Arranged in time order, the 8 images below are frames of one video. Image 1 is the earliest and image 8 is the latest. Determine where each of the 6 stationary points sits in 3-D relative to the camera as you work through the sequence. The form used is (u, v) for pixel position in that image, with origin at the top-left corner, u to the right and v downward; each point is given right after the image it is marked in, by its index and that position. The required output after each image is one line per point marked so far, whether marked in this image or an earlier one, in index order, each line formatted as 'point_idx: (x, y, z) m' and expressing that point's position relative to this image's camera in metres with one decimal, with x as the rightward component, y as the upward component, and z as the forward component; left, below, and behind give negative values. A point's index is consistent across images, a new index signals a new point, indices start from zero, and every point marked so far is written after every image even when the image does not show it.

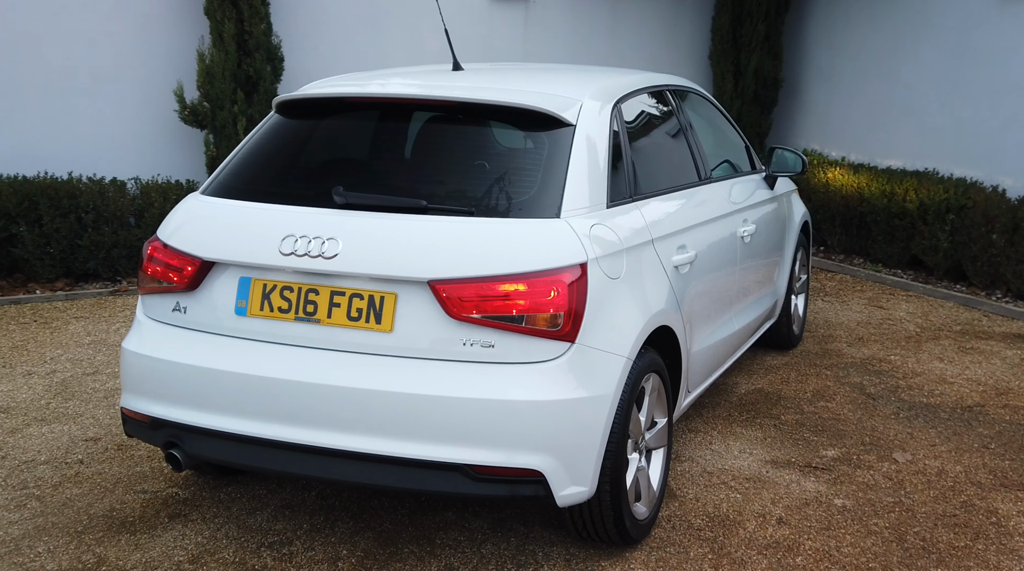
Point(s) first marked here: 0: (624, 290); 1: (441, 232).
0: (+0.3, 0.0, +3.1) m
1: (-0.2, +0.2, +2.9) m
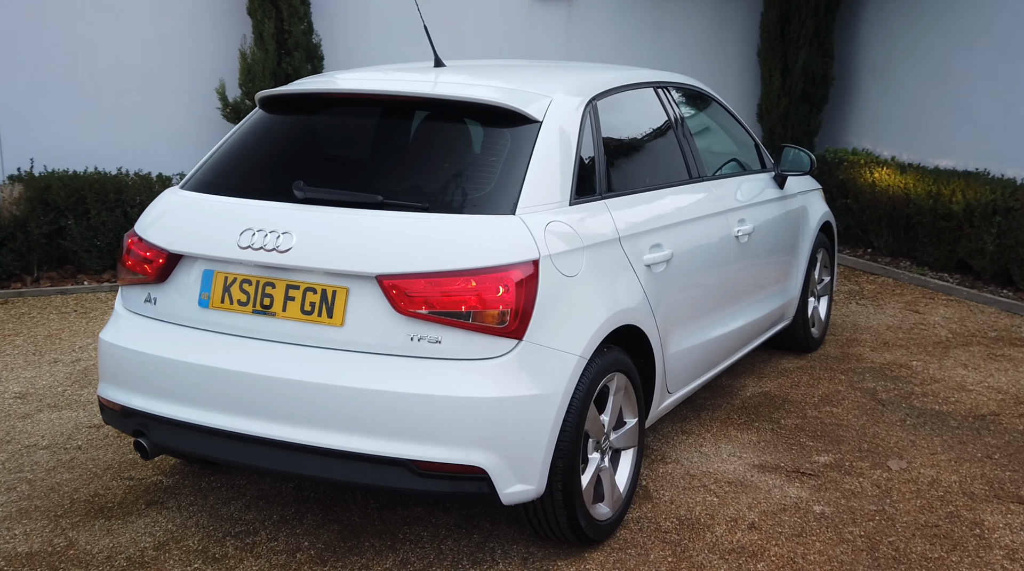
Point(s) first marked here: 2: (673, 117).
0: (+0.2, 0.0, +3.1) m
1: (-0.4, +0.2, +2.9) m
2: (+0.7, +0.8, +4.2) m
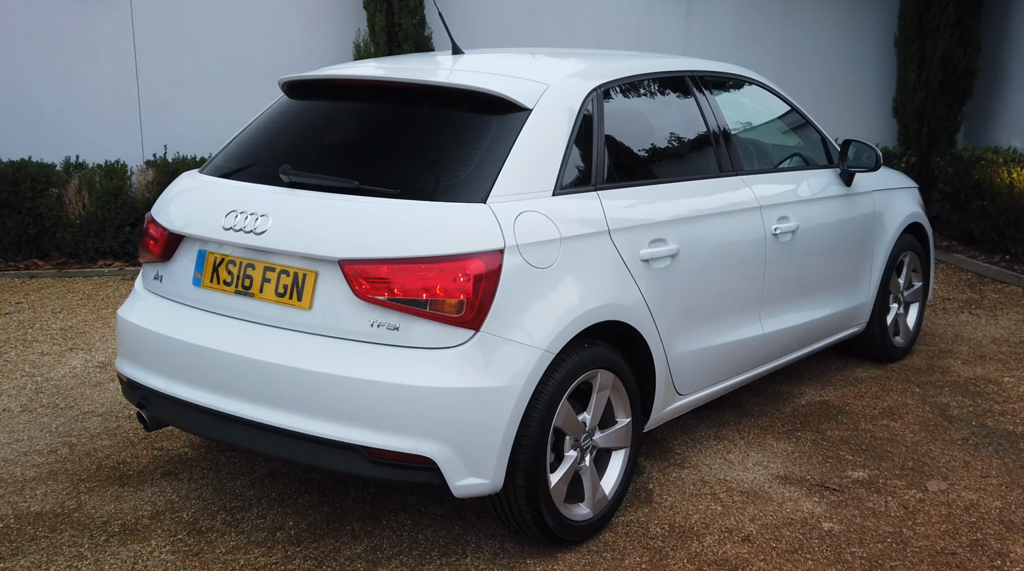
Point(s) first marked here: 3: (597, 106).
0: (+0.1, 0.0, +3.0) m
1: (-0.5, +0.2, +2.9) m
2: (+0.8, +0.8, +4.1) m
3: (+0.3, +0.7, +3.5) m
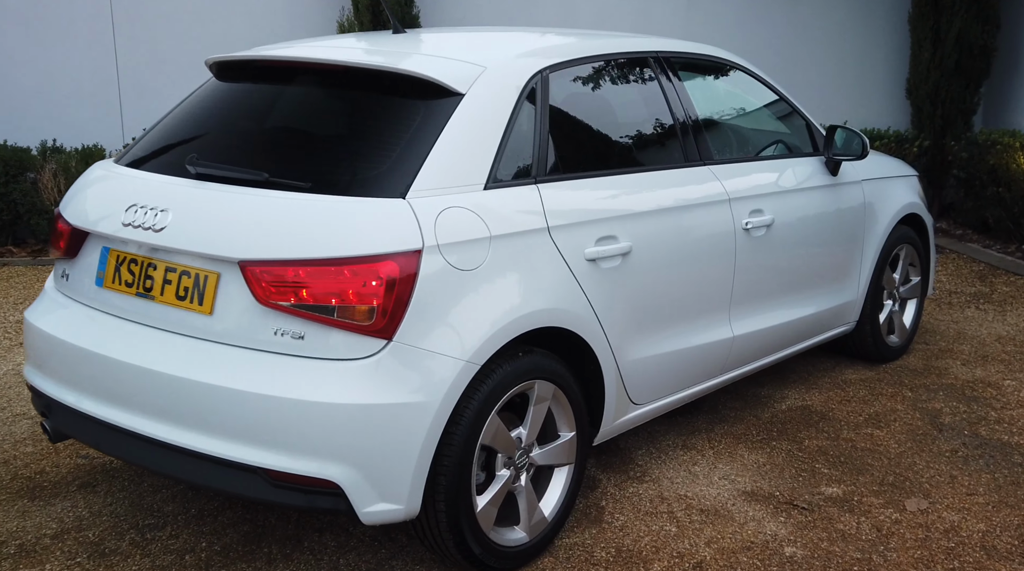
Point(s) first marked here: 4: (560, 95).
0: (-0.1, 0.0, +2.7) m
1: (-0.7, +0.2, +2.6) m
2: (+0.6, +0.8, +3.8) m
3: (+0.1, +0.7, +3.2) m
4: (+0.2, +0.7, +3.3) m
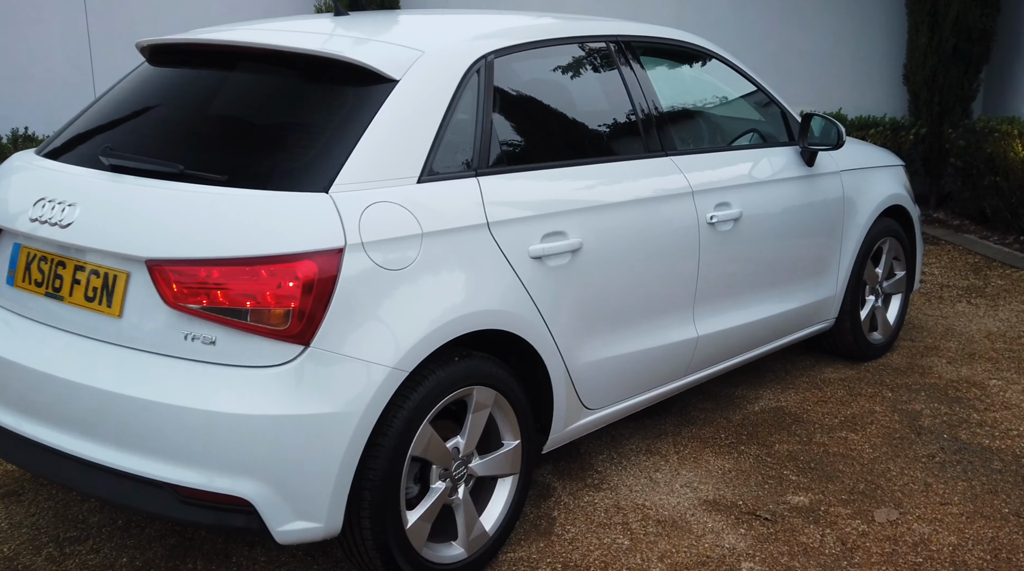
0: (-0.3, 0.0, +2.5) m
1: (-0.9, +0.2, +2.5) m
2: (+0.5, +0.8, +3.6) m
3: (-0.1, +0.7, +3.0) m
4: (0.0, +0.7, +3.1) m
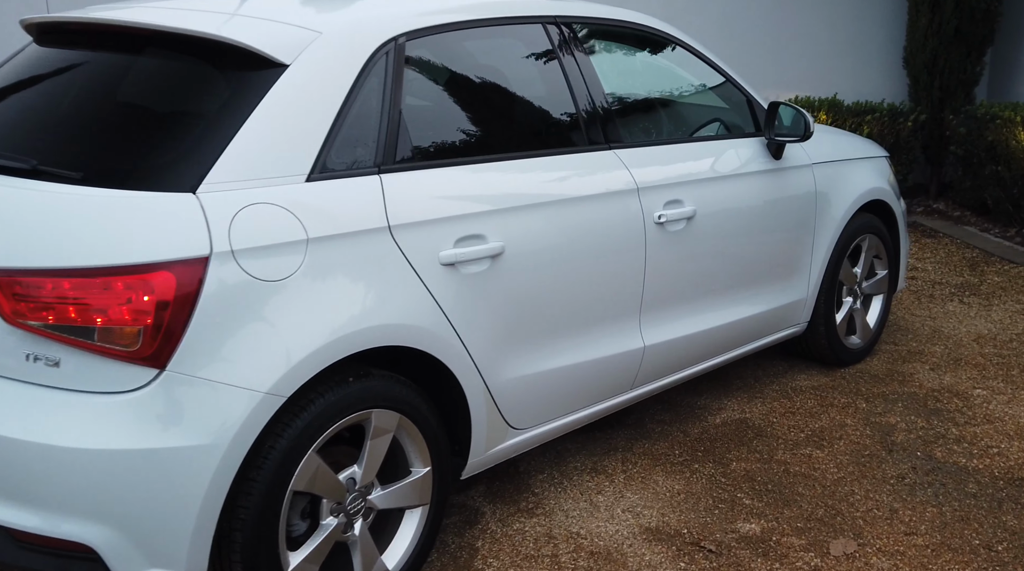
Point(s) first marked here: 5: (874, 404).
0: (-0.5, 0.0, +2.3) m
1: (-1.1, +0.2, +2.2) m
2: (+0.2, +0.8, +3.2) m
3: (-0.3, +0.6, +2.7) m
4: (-0.3, +0.6, +2.8) m
5: (+1.6, -0.5, +4.1) m
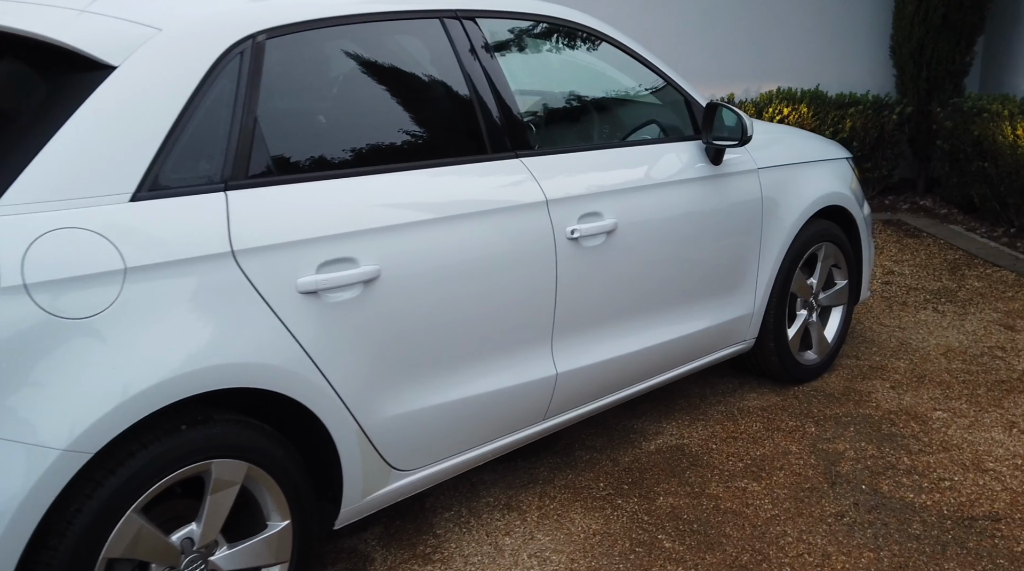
0: (-0.9, -0.1, +2.0) m
1: (-1.5, +0.1, +1.9) m
2: (-0.1, +0.7, +2.9) m
3: (-0.7, +0.6, +2.4) m
4: (-0.6, +0.6, +2.5) m
5: (+1.3, -0.6, +3.8) m
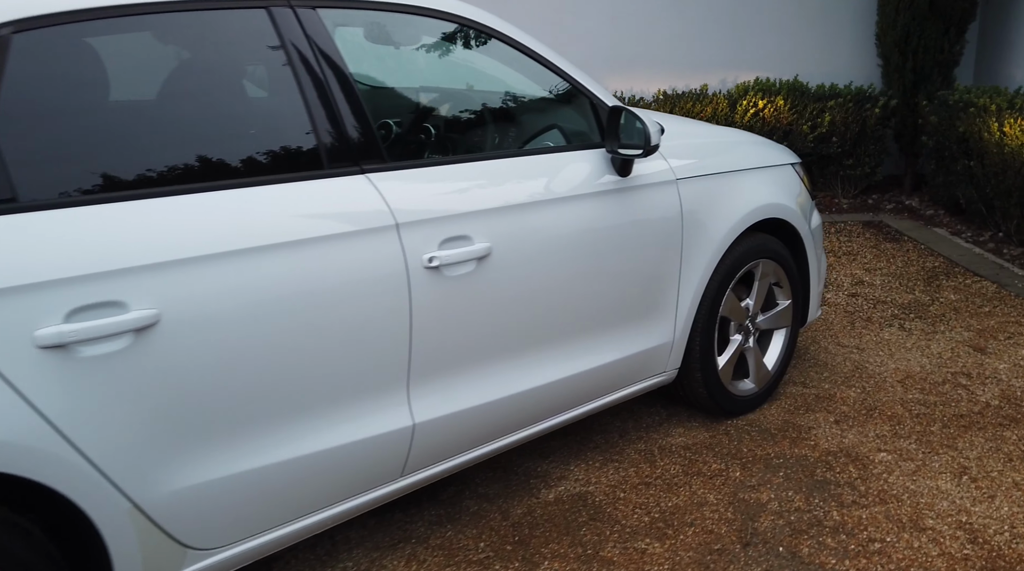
0: (-1.3, -0.2, +1.5) m
1: (-1.9, 0.0, +1.5) m
2: (-0.5, +0.6, +2.5) m
3: (-1.1, +0.5, +1.9) m
4: (-1.0, +0.5, +2.0) m
5: (+0.9, -0.7, +3.4) m
